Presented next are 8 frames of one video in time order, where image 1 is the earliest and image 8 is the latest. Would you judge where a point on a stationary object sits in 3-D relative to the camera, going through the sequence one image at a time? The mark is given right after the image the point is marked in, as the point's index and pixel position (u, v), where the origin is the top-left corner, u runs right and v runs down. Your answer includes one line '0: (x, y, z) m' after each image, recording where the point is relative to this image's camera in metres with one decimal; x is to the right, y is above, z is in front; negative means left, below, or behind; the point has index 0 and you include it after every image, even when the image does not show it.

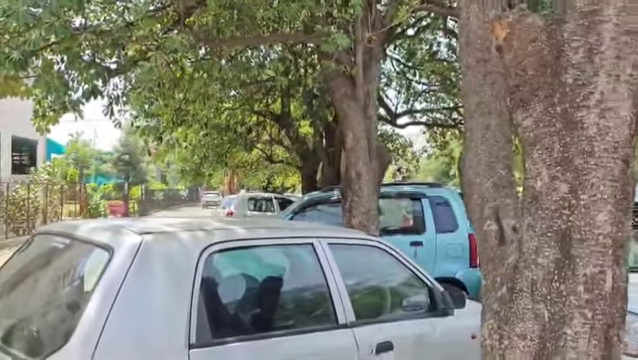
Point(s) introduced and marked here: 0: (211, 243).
0: (-0.5, -0.3, +3.5) m
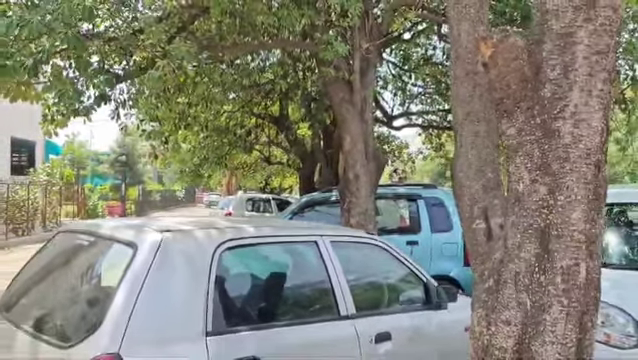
0: (-0.5, -0.3, +3.9) m
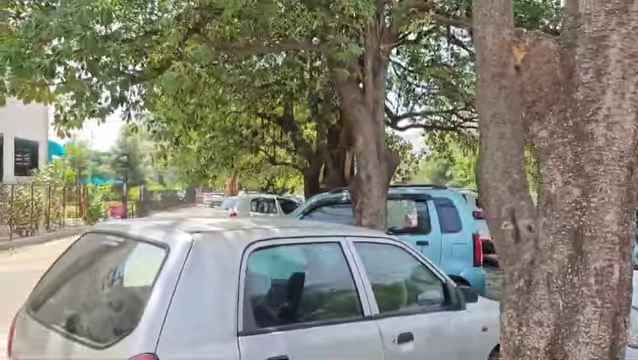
0: (-0.4, -0.3, +3.9) m
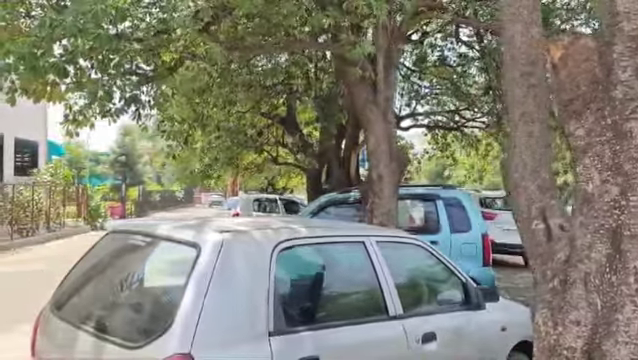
0: (-0.2, -0.3, +3.9) m
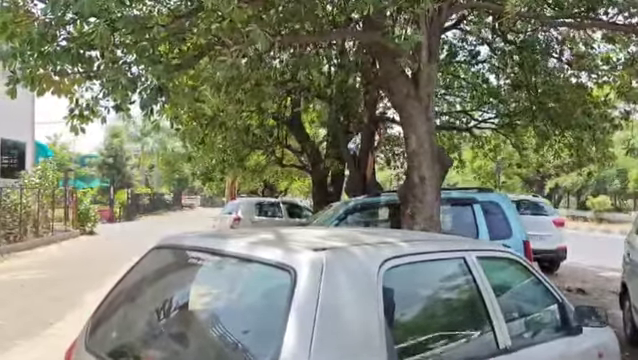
0: (+0.3, -0.3, +3.1) m
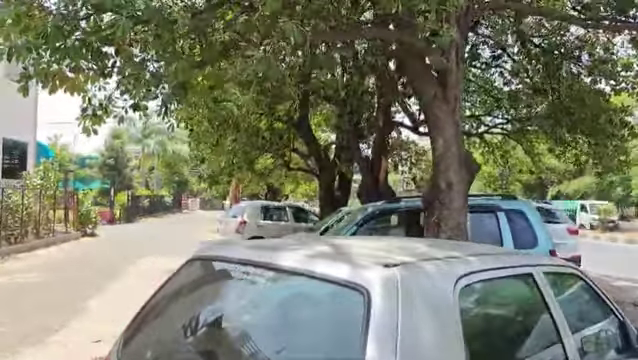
0: (+0.5, -0.4, +2.7) m
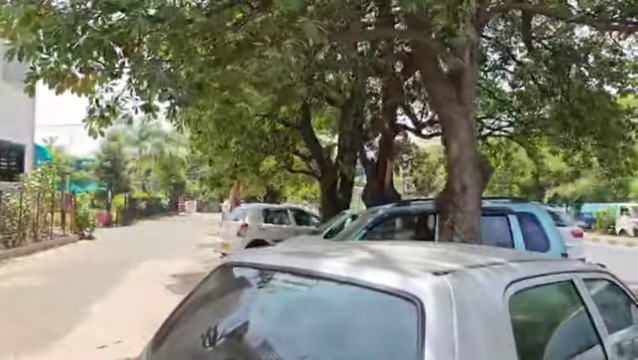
0: (+0.7, -0.4, +2.6) m
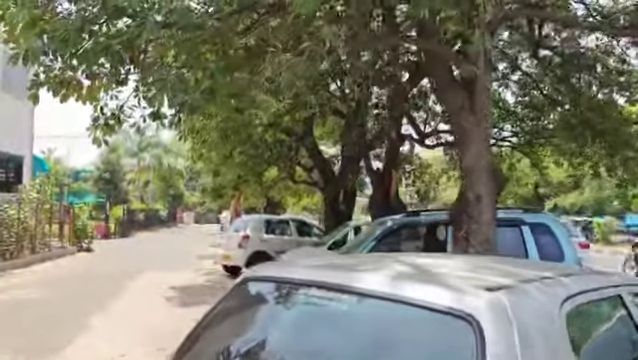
0: (+0.8, -0.4, +2.4) m
